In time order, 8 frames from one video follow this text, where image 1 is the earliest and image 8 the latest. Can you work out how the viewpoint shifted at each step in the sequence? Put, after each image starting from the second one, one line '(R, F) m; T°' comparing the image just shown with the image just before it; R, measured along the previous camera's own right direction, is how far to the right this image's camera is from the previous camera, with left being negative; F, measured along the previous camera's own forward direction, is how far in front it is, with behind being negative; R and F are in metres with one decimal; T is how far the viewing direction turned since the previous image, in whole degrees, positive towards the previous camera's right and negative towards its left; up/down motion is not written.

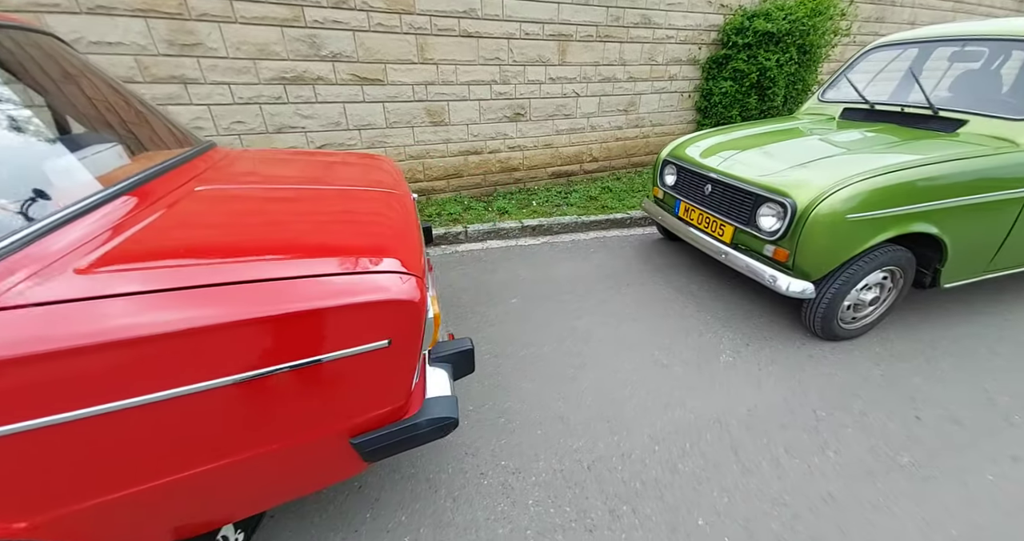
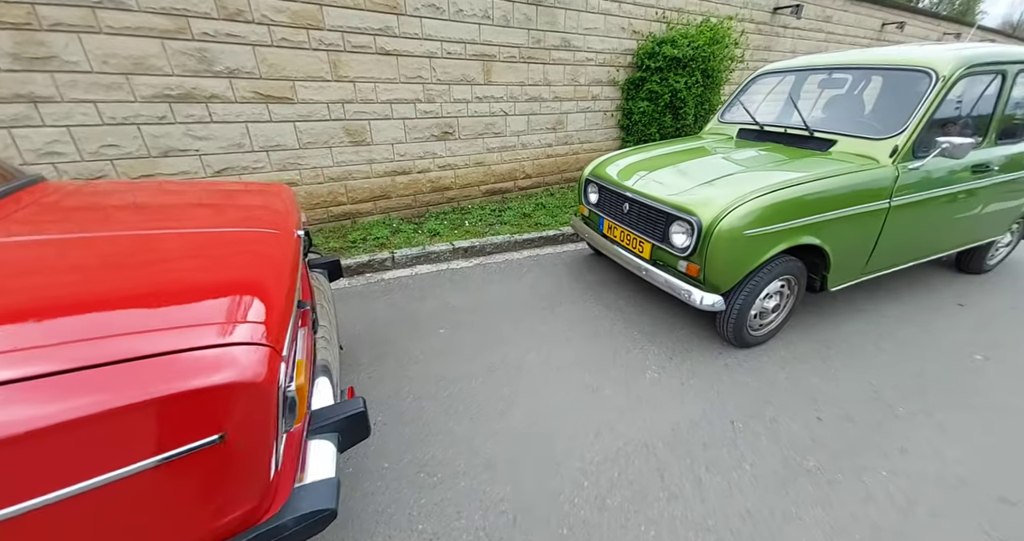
(+0.1, +0.1) m; +8°
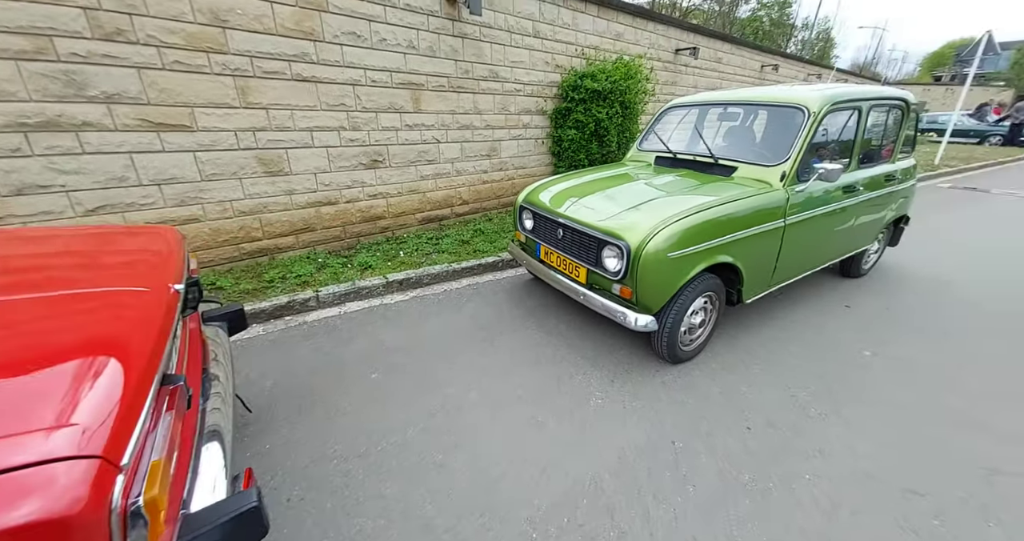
(0.0, +0.1) m; +9°
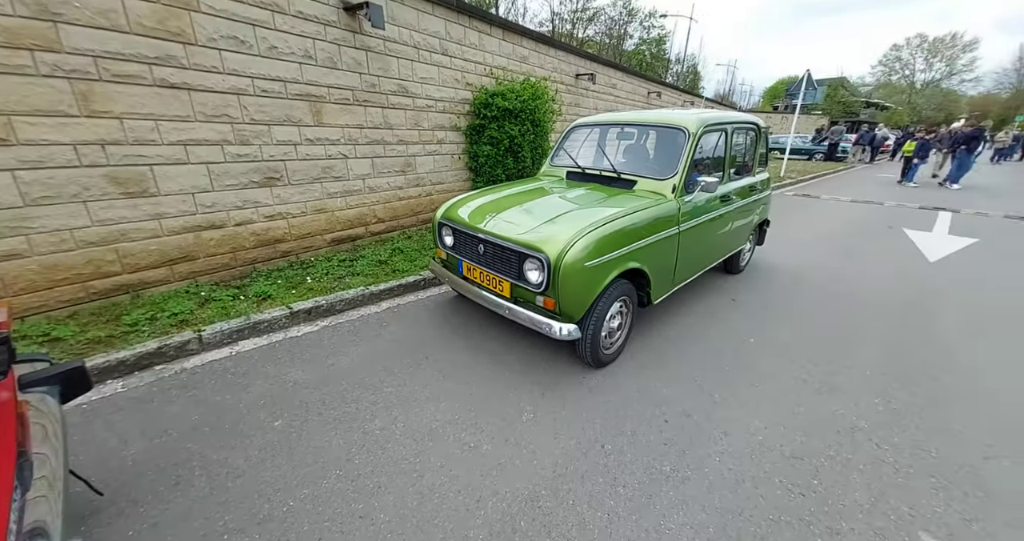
(0.0, +0.1) m; +12°
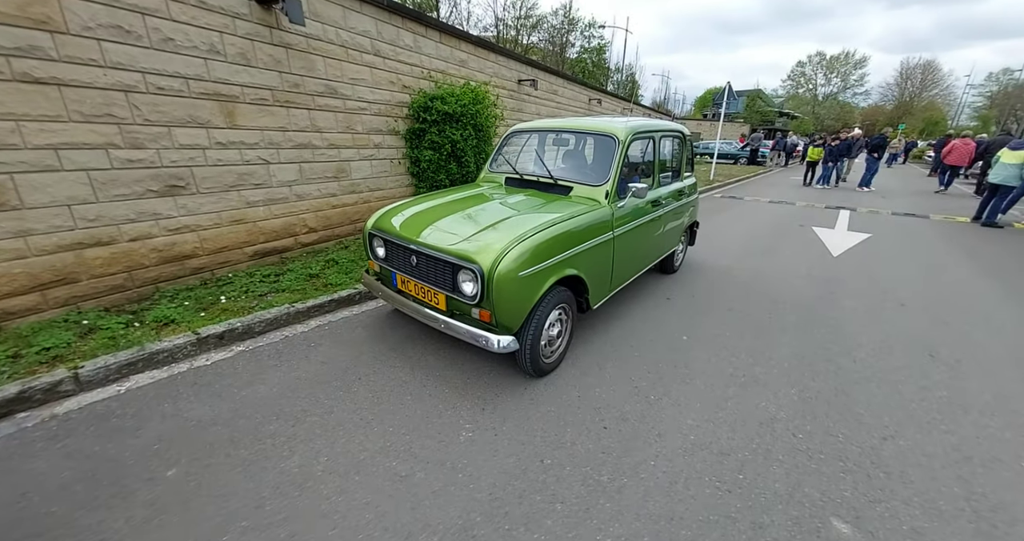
(+0.1, +0.1) m; +7°
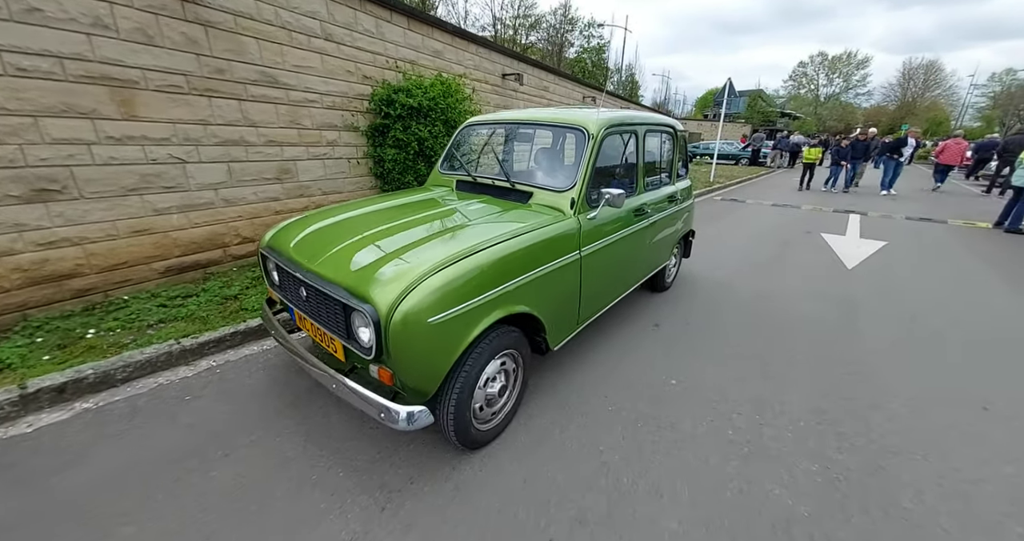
(+0.4, +0.7) m; 0°
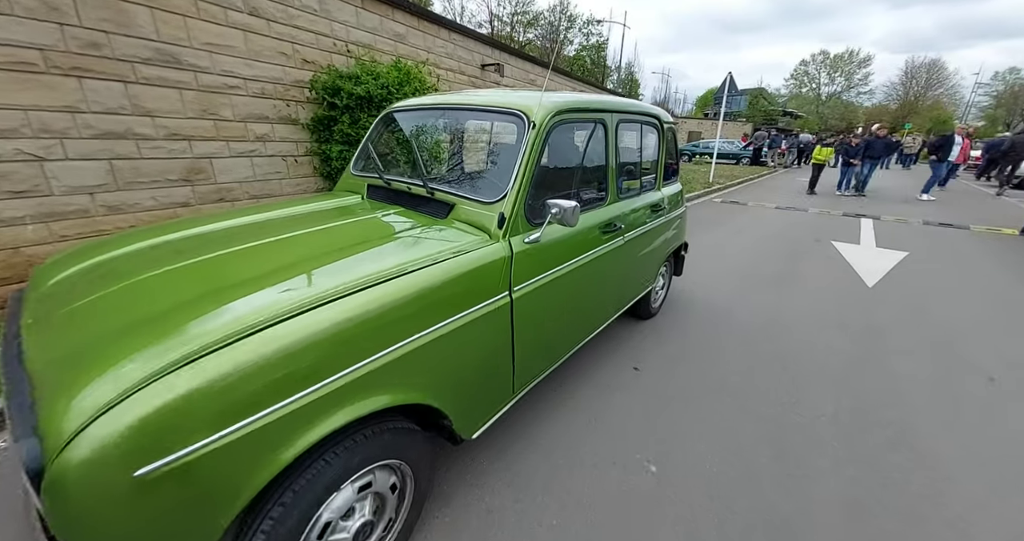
(+0.4, +0.8) m; 0°
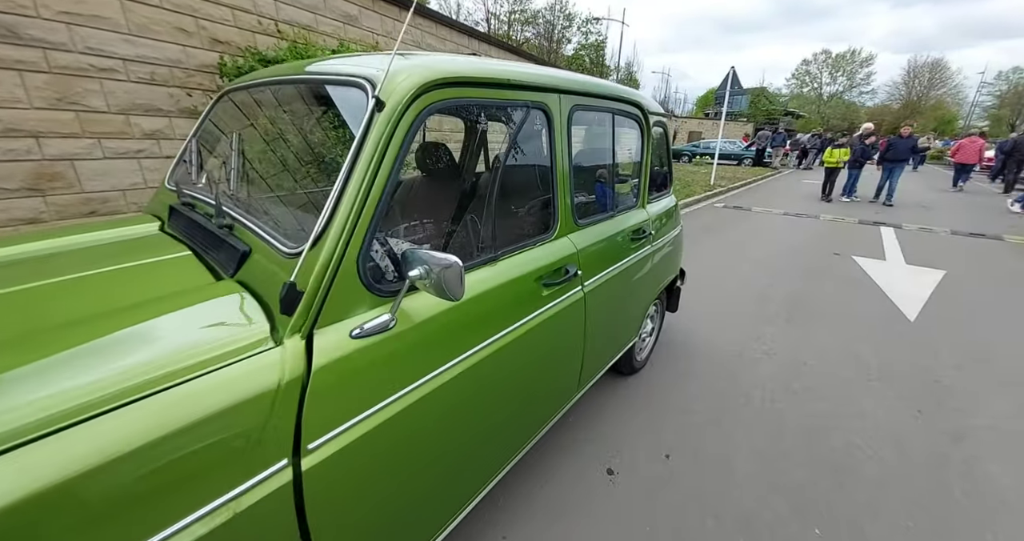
(+0.4, +0.9) m; 0°
